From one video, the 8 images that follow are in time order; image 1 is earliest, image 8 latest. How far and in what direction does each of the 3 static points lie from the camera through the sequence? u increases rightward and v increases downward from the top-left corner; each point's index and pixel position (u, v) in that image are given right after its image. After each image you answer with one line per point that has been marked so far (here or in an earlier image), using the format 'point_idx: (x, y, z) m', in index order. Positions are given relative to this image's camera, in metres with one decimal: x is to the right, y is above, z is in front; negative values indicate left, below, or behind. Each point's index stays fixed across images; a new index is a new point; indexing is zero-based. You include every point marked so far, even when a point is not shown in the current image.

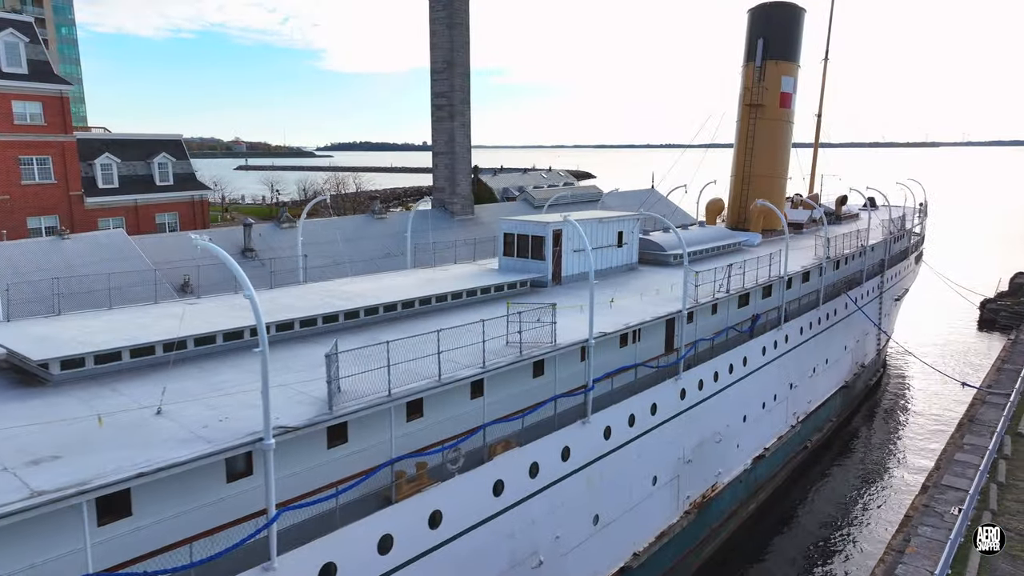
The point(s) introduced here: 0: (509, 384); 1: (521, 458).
0: (-0.1, -1.6, +11.2) m
1: (+0.1, -2.7, +10.6) m
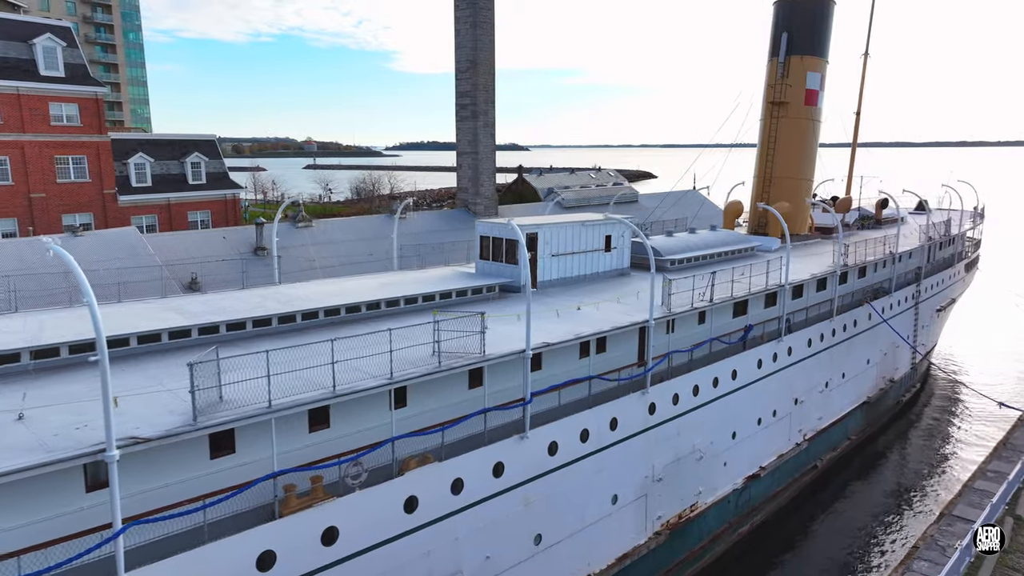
0: (-1.2, -1.7, +10.7) m
1: (-1.1, -2.9, +10.2) m
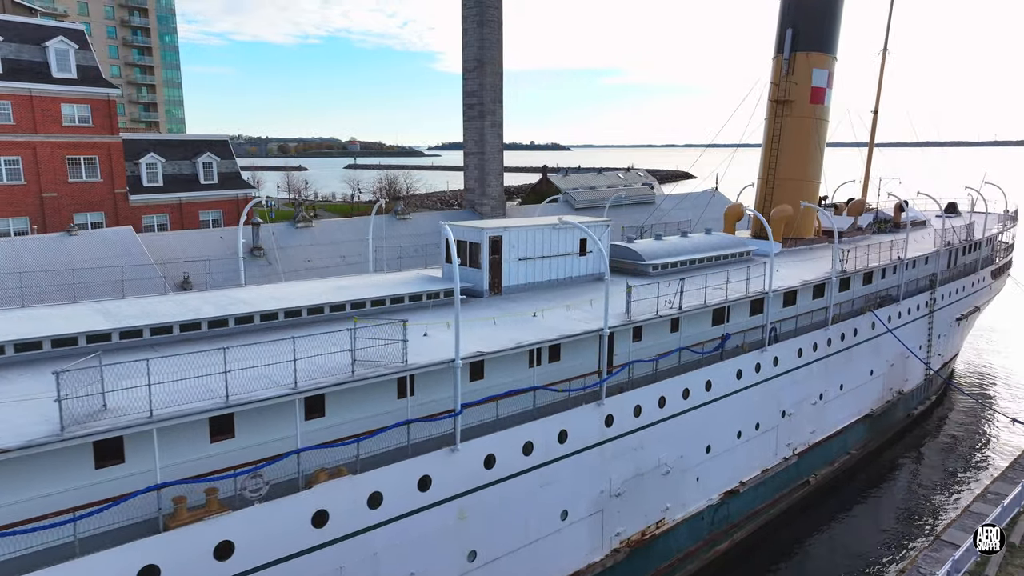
0: (-2.4, -1.8, +10.3) m
1: (-2.3, -3.0, +9.8) m
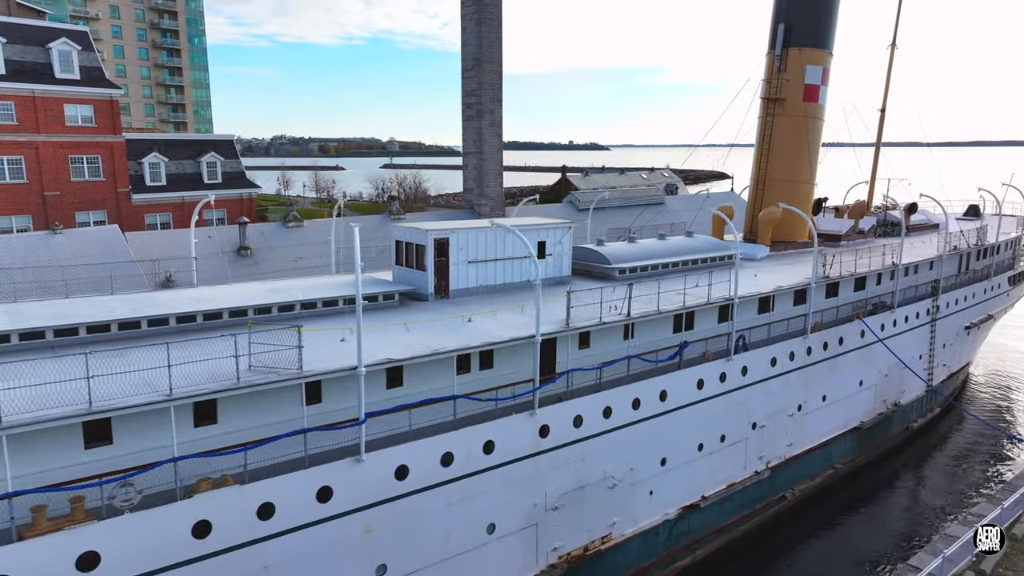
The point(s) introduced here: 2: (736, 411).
0: (-3.9, -1.9, +10.0) m
1: (-3.9, -3.0, +9.5) m
2: (+5.8, -3.2, +17.2) m
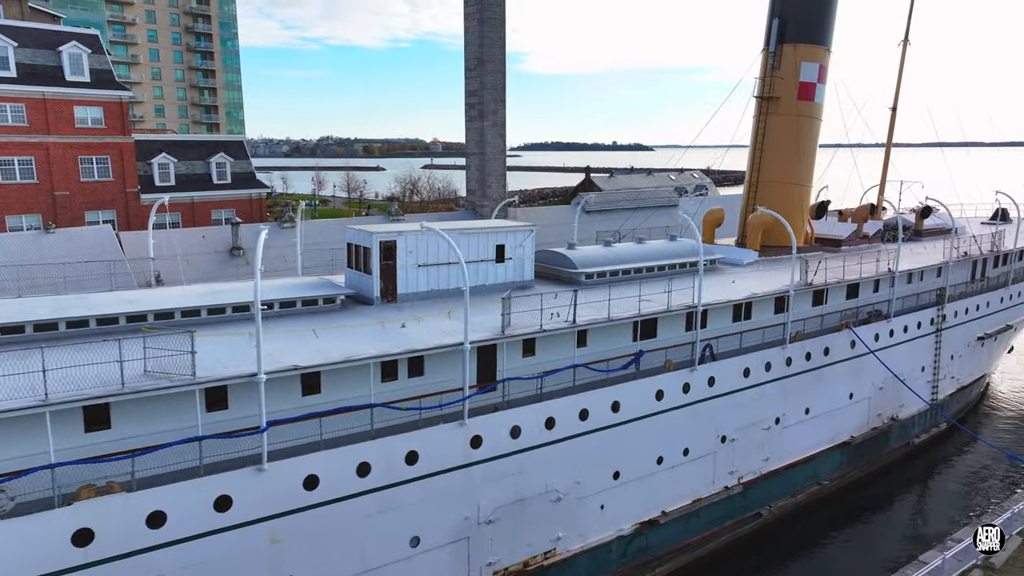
0: (-5.4, -1.9, +9.8) m
1: (-5.4, -3.1, +9.3) m
2: (+4.7, -3.4, +16.5) m
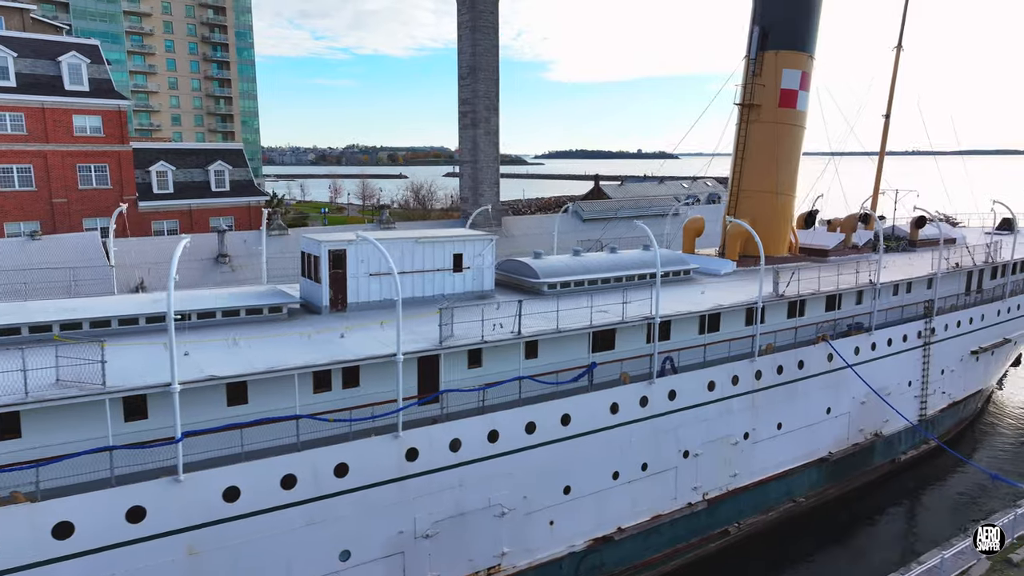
0: (-6.7, -2.0, +9.8) m
1: (-6.7, -3.2, +9.2) m
2: (+3.6, -3.7, +16.1) m
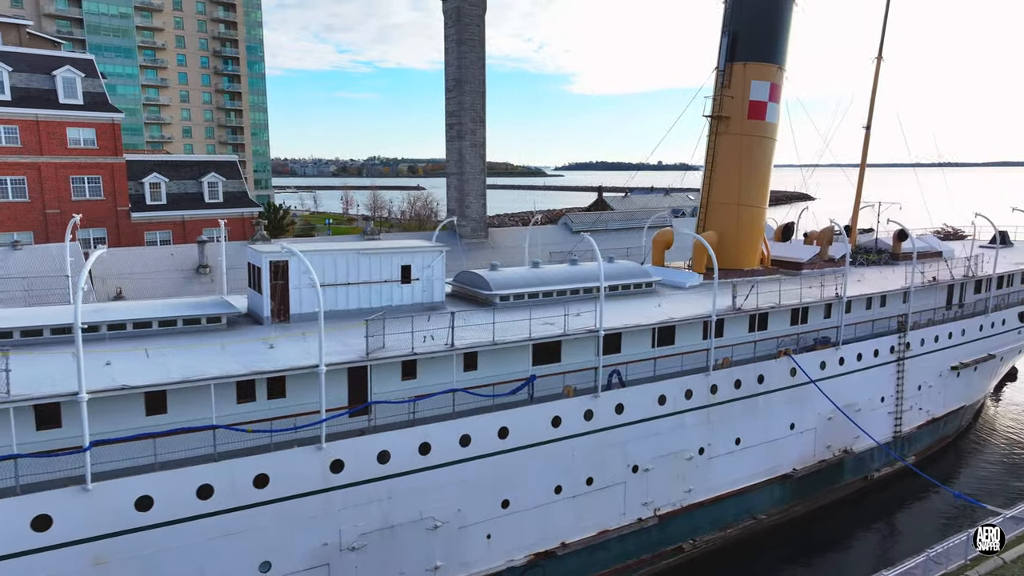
0: (-8.2, -2.2, +9.9) m
1: (-8.2, -3.3, +9.3) m
2: (+2.3, -4.0, +15.9) m
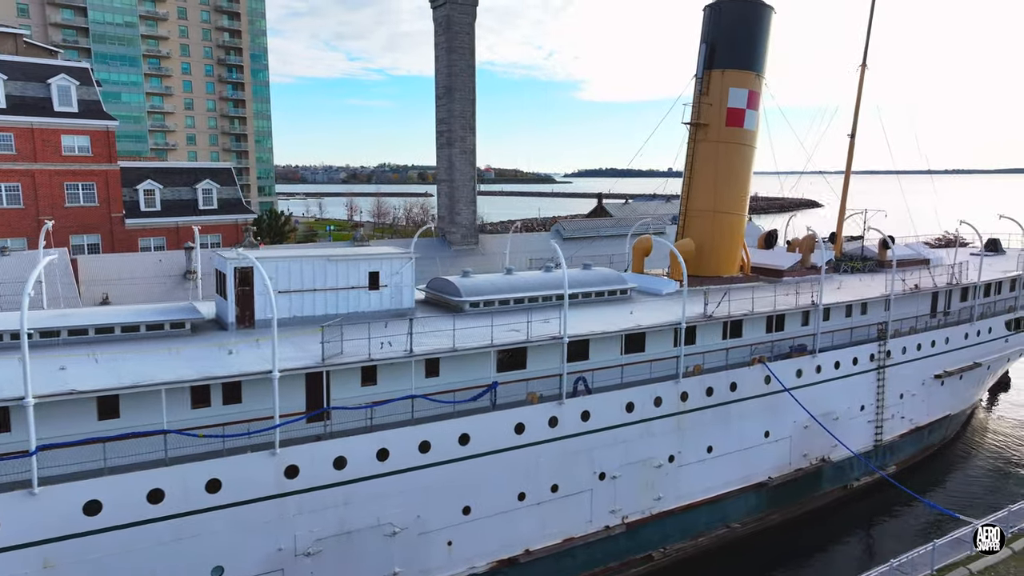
0: (-9.1, -2.3, +10.0) m
1: (-9.1, -3.4, +9.5) m
2: (+1.5, -4.1, +15.9) m
